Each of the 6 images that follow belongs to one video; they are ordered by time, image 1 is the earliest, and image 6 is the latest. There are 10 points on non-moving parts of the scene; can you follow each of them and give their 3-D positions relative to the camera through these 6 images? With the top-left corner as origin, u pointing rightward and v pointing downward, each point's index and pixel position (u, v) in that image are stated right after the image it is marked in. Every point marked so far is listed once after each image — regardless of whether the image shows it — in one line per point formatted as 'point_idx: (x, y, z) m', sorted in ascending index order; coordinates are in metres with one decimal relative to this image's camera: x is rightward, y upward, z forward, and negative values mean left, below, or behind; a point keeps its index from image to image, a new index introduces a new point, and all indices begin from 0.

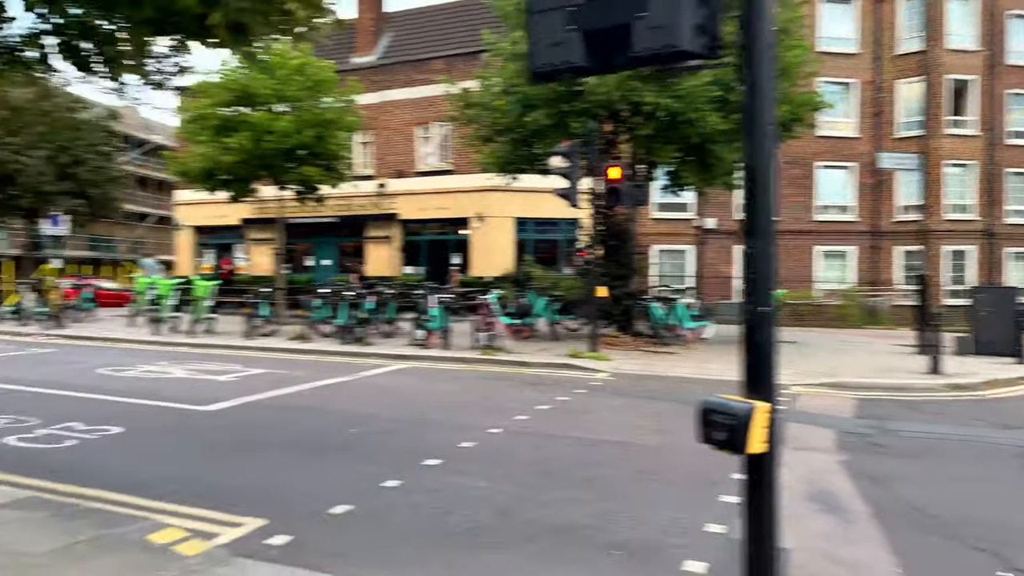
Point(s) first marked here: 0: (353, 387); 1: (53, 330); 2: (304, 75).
0: (-2.1, -1.3, +10.3) m
1: (-9.8, -0.9, +16.3) m
2: (-4.4, +4.5, +16.1) m
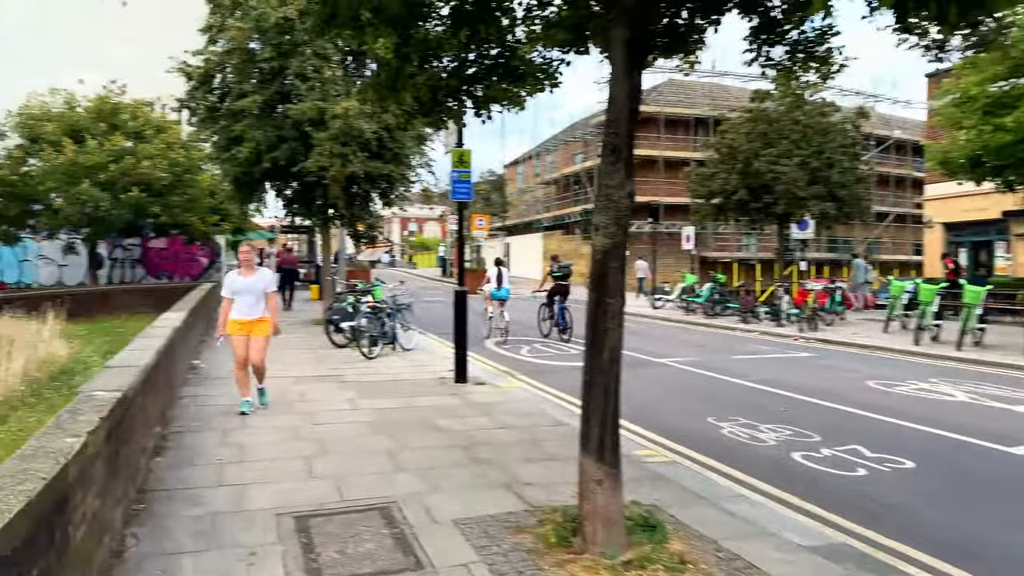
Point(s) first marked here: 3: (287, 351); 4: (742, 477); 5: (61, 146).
0: (+6.6, -1.5, +6.9) m
1: (+6.5, -0.9, +16.6) m
2: (+9.8, +4.4, +12.3) m
3: (-3.5, -1.0, +11.7) m
4: (+1.7, -1.4, +5.7) m
5: (-11.0, +3.5, +18.6) m
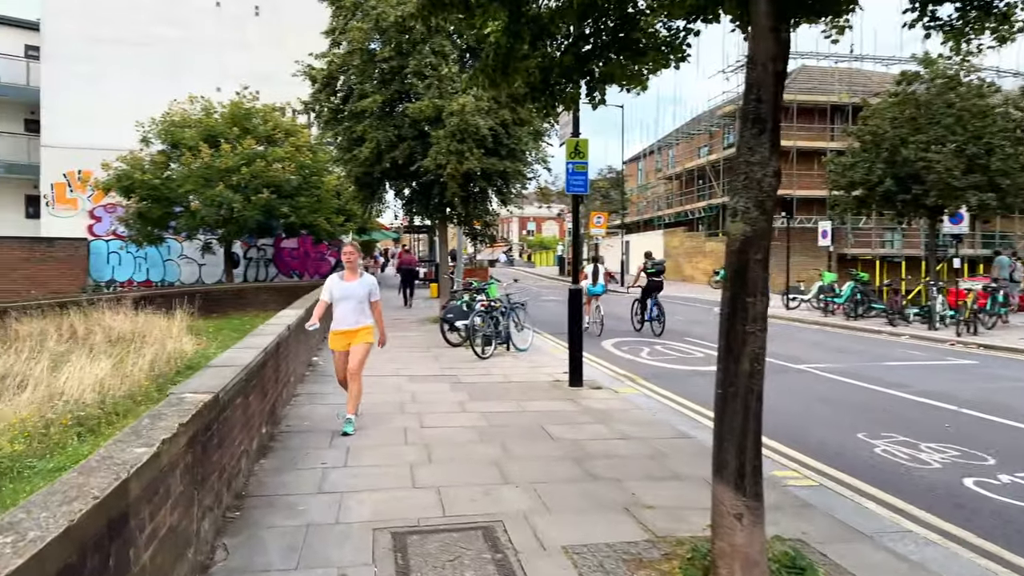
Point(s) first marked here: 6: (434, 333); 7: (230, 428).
0: (+7.5, -1.5, +5.2) m
1: (+8.9, -0.9, +14.8) m
2: (+11.5, +4.4, +10.1) m
3: (-1.7, -0.9, +11.6) m
4: (+2.5, -1.4, +4.9) m
5: (-8.0, +3.5, +19.6) m
6: (-1.4, -0.8, +13.7) m
7: (-1.6, -0.8, +4.2) m
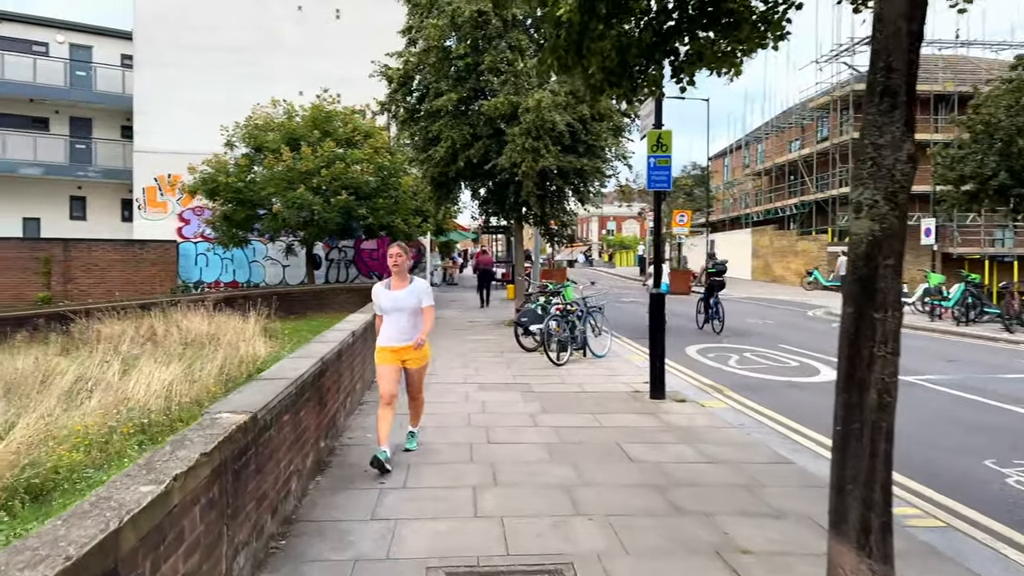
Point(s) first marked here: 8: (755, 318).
0: (+7.9, -1.5, +3.9) m
1: (+10.3, -1.0, +13.3) m
2: (+12.4, +4.3, +8.3) m
3: (-0.5, -1.0, +11.2) m
4: (+2.9, -1.5, +4.1) m
5: (-6.0, +3.5, +19.8) m
6: (-0.1, -0.9, +13.3) m
7: (-1.2, -0.8, +3.9) m
8: (+6.2, -0.8, +19.3) m
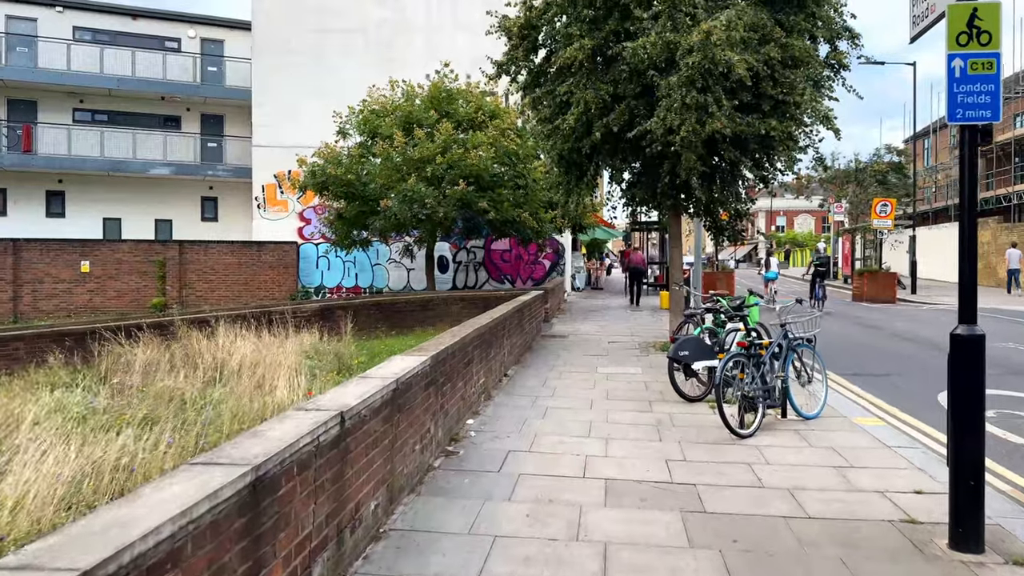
0: (+7.8, -1.7, -1.3) m
1: (+12.0, -1.2, +7.4) m
2: (+13.1, +4.1, +2.1) m
3: (+1.0, -1.2, +7.5) m
4: (+3.0, -1.6, -0.1) m
5: (-2.6, +3.4, +17.0) m
6: (+1.9, -1.0, +9.5) m
7: (-1.1, -1.0, +0.5) m
8: (+9.2, -1.0, +14.1) m
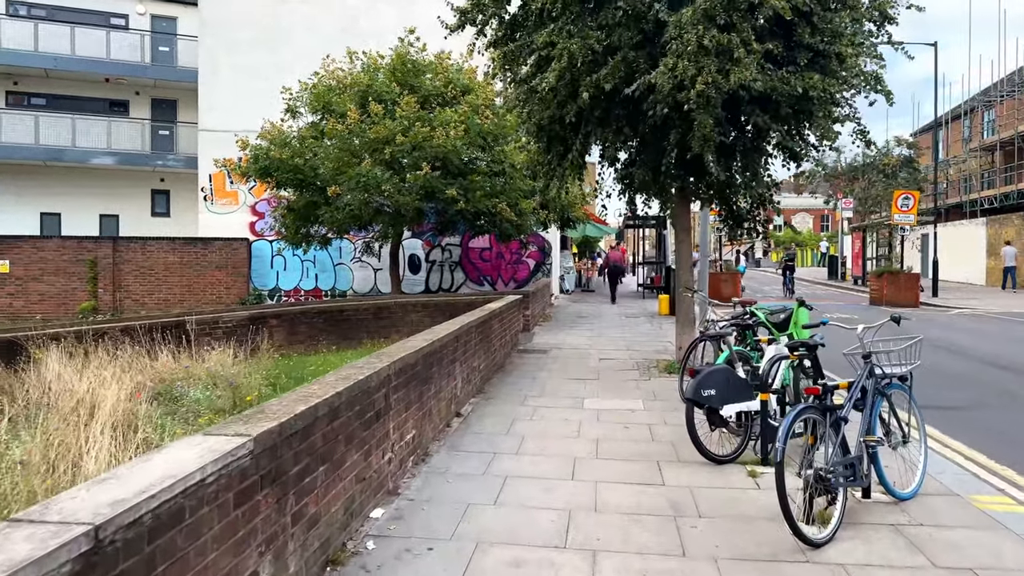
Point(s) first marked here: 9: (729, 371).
0: (+7.5, -1.8, -3.7) m
1: (+11.6, -1.3, +5.1) m
2: (+12.8, +4.1, -0.2) m
3: (+0.6, -1.2, +5.1) m
4: (+2.6, -1.7, -2.6) m
5: (-3.1, +3.3, +14.5) m
6: (+1.5, -1.1, +7.1) m
7: (-1.5, -1.0, -2.0) m
8: (+8.7, -1.0, +11.8) m
9: (+1.5, -0.6, +5.2) m
